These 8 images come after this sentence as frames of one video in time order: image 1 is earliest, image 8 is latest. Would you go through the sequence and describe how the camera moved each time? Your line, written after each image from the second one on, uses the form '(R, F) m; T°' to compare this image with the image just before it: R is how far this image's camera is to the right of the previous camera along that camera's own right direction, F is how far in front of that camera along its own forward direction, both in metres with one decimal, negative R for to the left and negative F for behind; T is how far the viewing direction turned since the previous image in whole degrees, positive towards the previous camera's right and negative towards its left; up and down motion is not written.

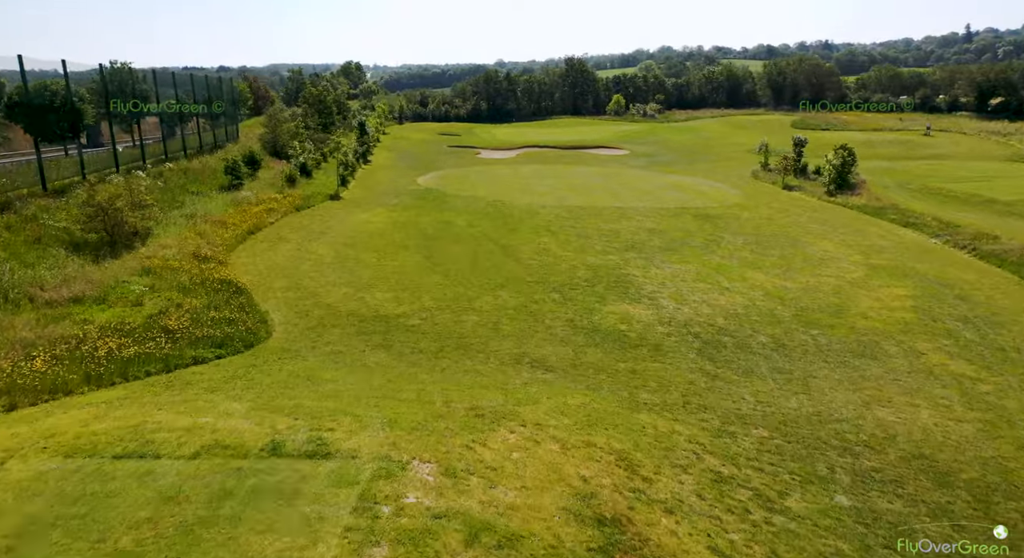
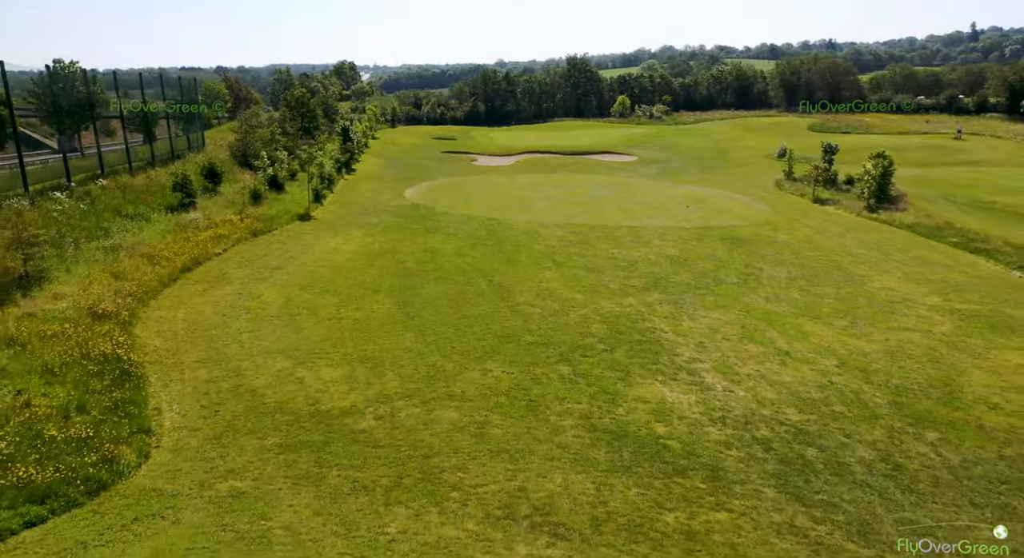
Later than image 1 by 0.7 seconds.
(+0.2, +5.2) m; 0°
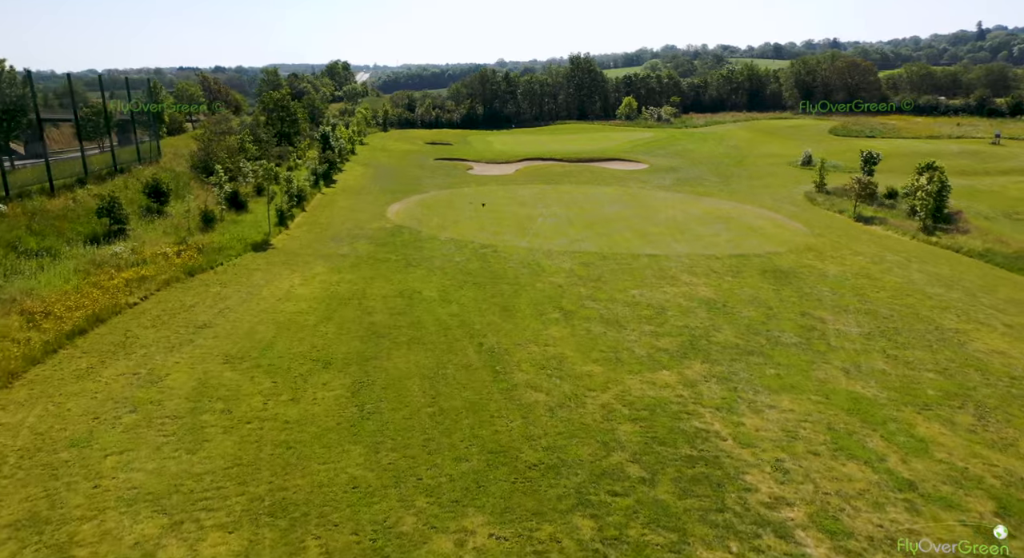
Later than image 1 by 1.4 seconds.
(+0.1, +5.5) m; 0°
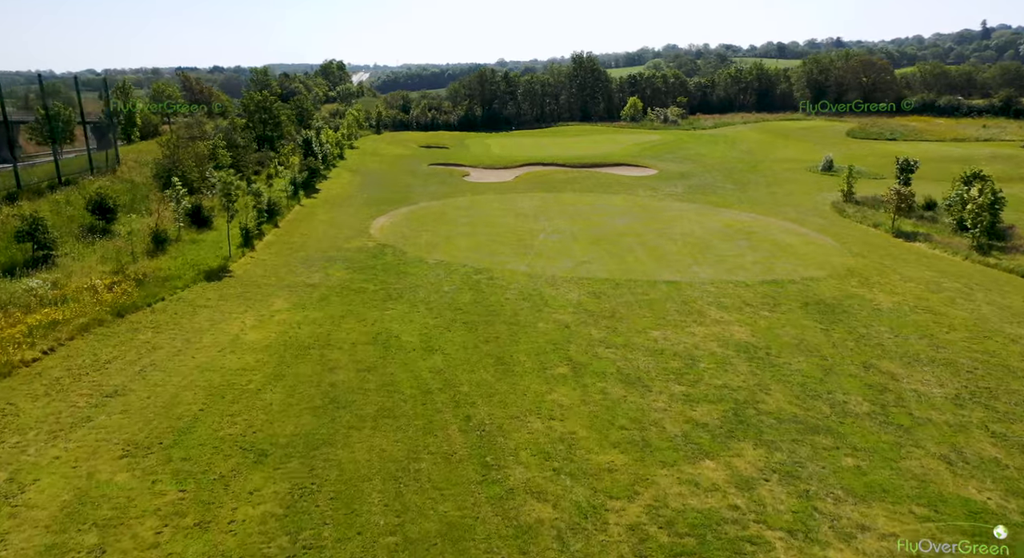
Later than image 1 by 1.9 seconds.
(+0.1, +4.1) m; 0°
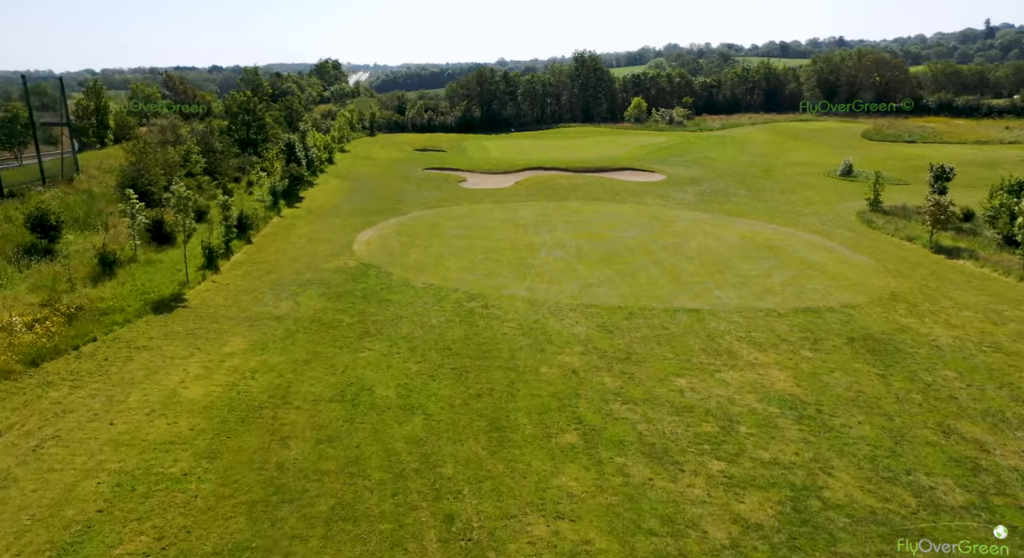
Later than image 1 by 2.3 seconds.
(+0.1, +3.3) m; 0°
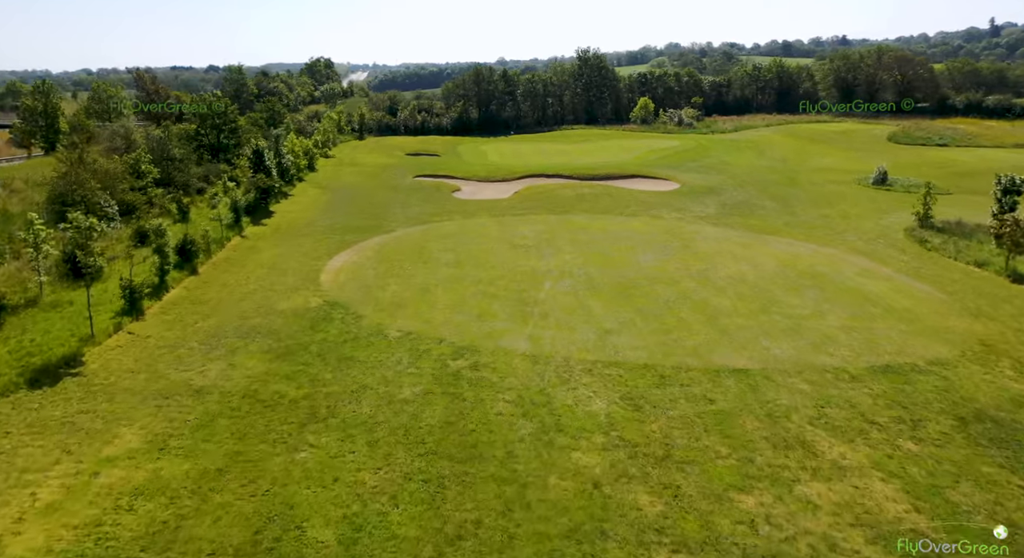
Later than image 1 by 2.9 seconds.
(+0.1, +5.1) m; 0°
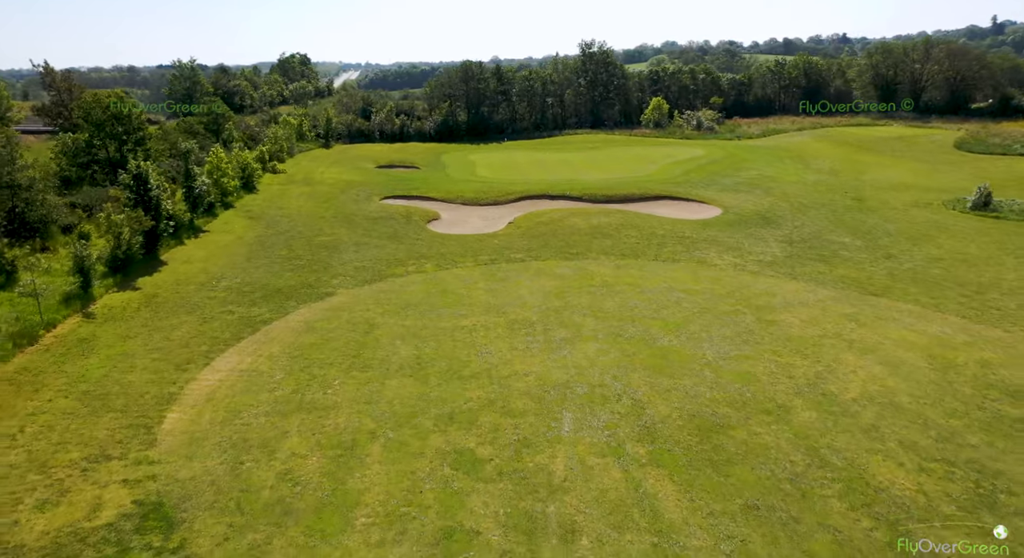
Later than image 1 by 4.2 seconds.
(0.0, +11.4) m; +1°
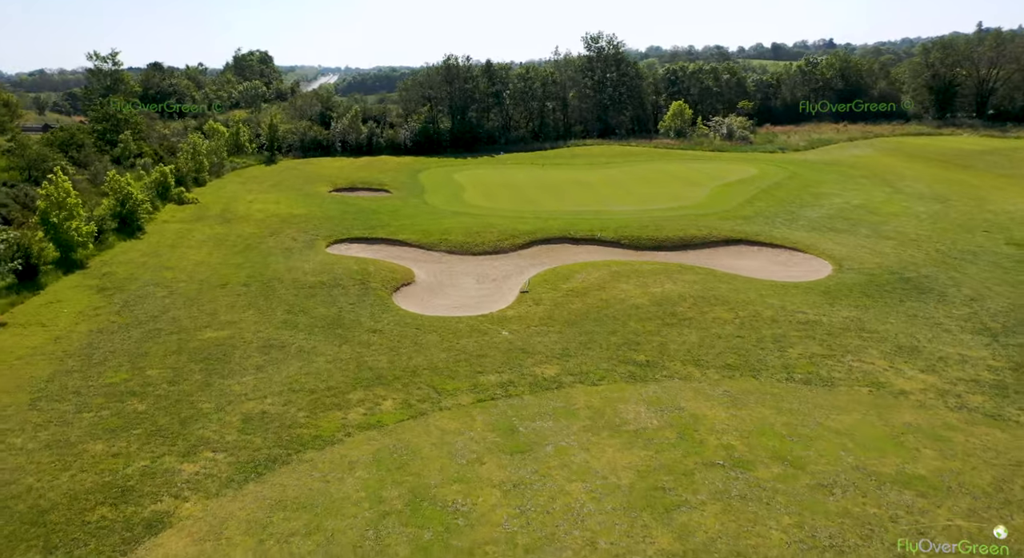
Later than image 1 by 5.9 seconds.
(-1.3, +13.5) m; +2°
